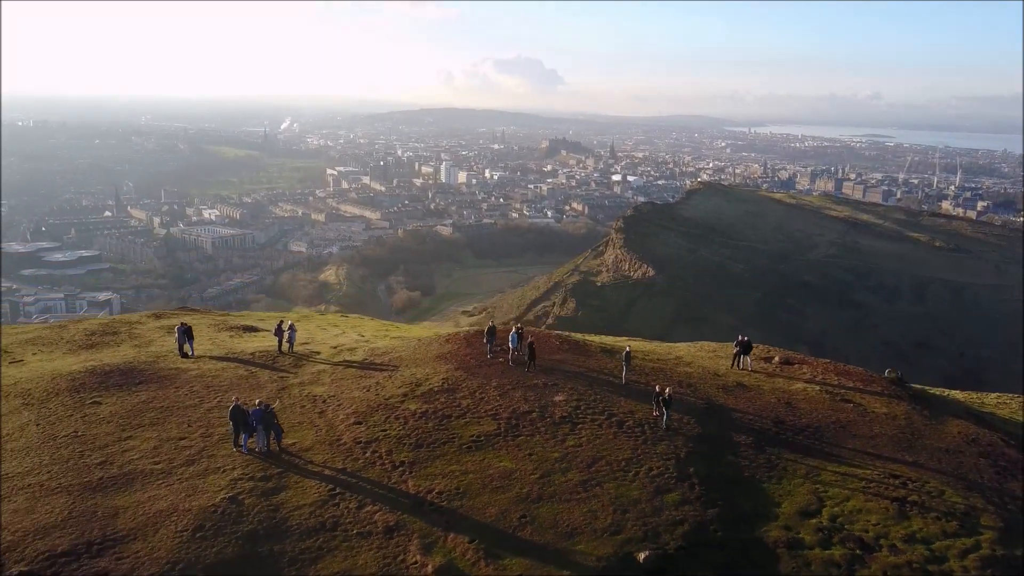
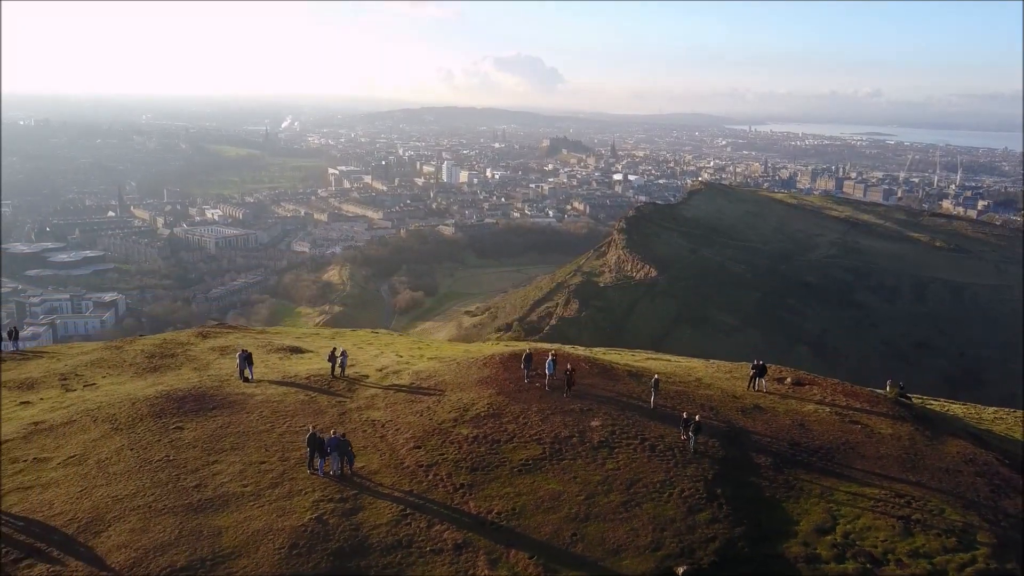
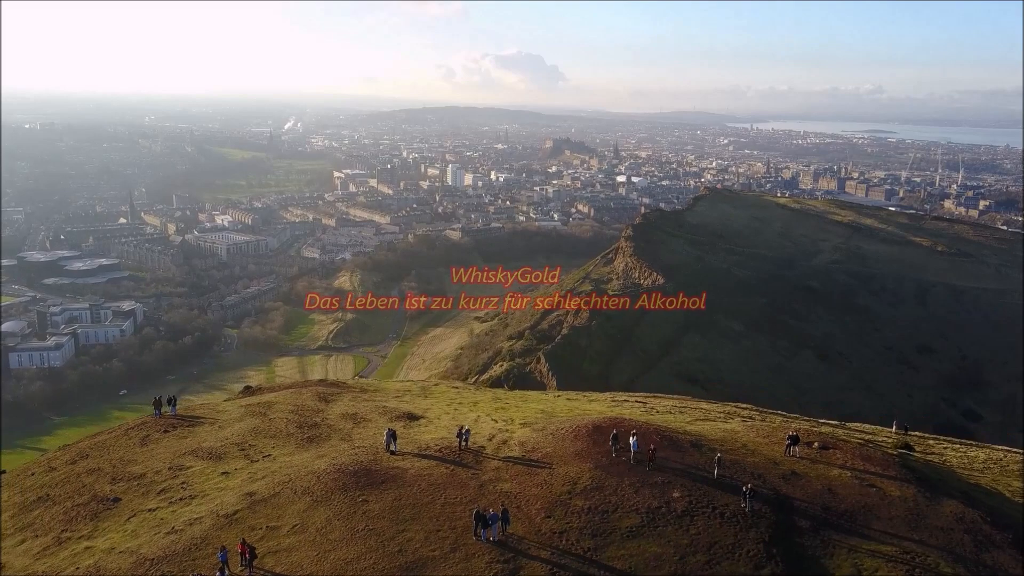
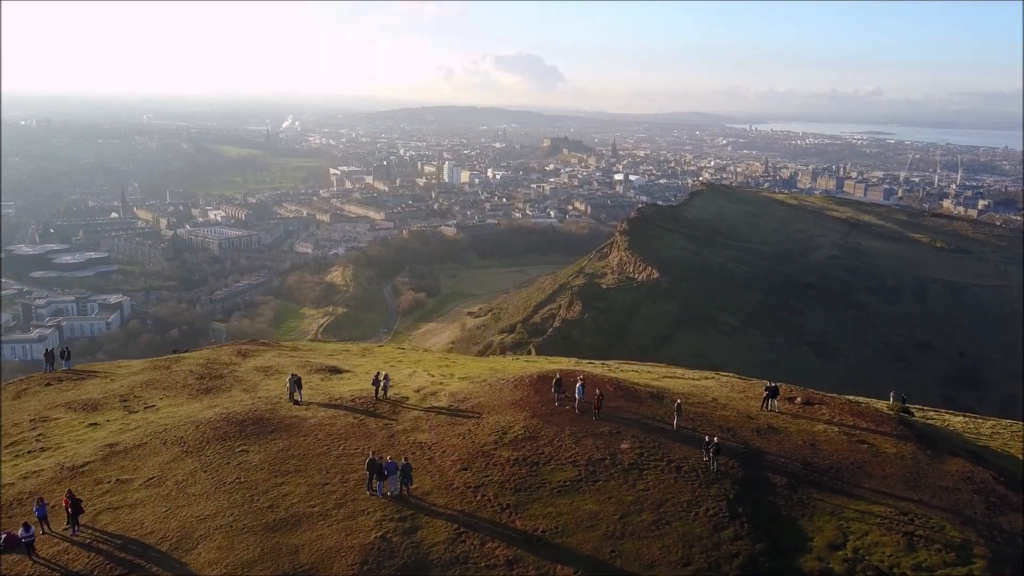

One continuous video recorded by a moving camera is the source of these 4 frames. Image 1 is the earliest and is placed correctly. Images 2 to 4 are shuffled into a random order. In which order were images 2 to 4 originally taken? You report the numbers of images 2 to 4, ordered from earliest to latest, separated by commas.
2, 4, 3
